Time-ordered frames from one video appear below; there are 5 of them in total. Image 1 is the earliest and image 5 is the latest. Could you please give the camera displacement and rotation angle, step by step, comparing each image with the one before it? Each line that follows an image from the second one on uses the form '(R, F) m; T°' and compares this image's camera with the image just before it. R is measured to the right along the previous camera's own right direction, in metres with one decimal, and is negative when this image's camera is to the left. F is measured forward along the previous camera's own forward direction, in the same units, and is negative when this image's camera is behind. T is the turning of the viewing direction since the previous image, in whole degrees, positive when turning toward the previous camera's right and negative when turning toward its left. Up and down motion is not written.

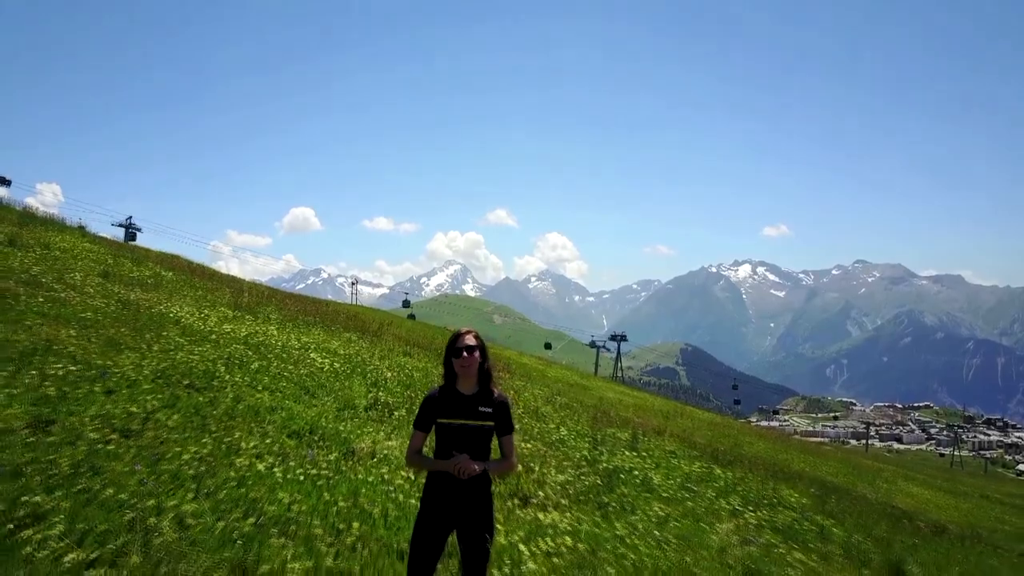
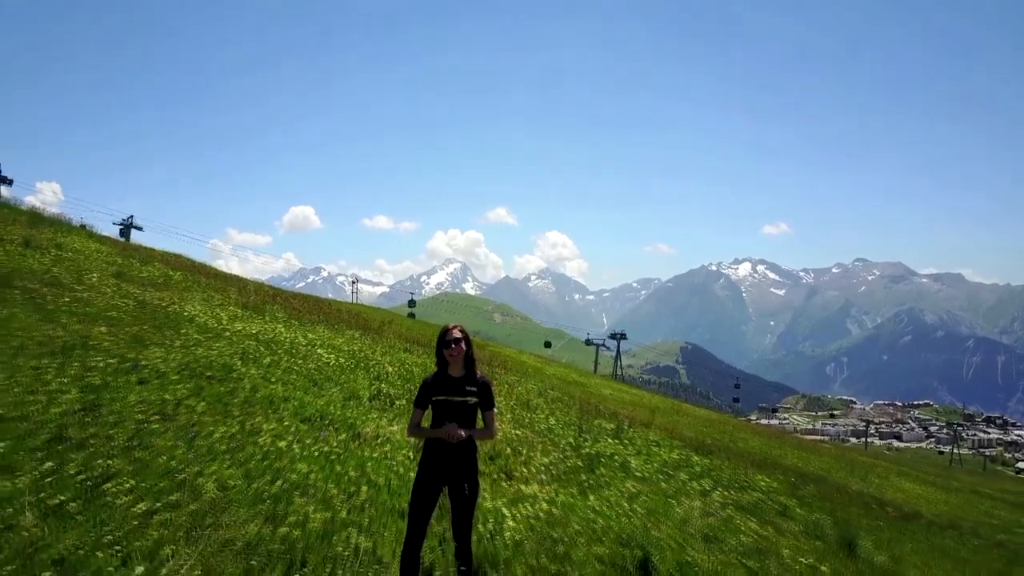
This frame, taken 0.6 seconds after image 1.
(+0.3, -1.6) m; 0°
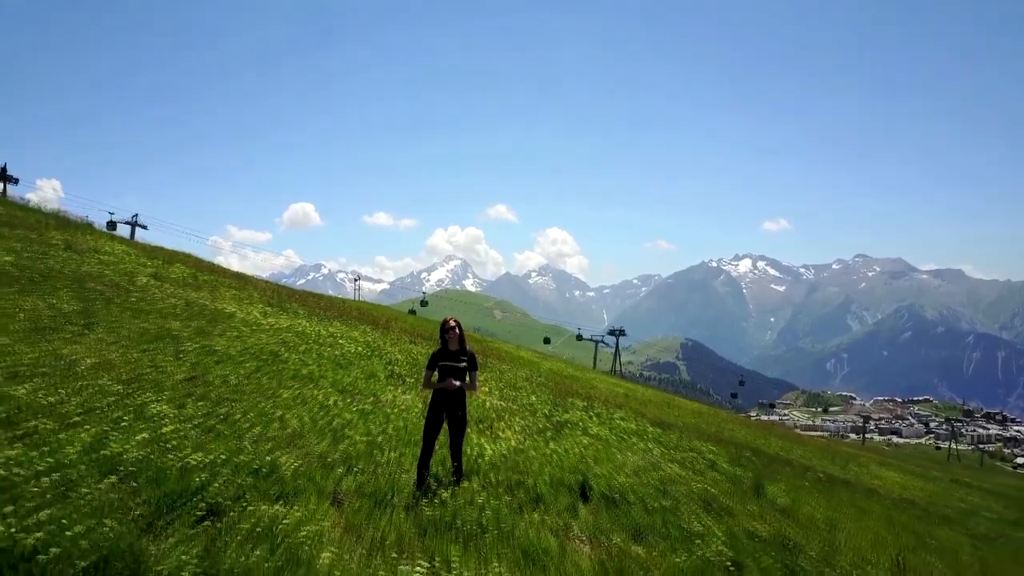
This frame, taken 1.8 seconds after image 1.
(+0.5, -4.6) m; 0°
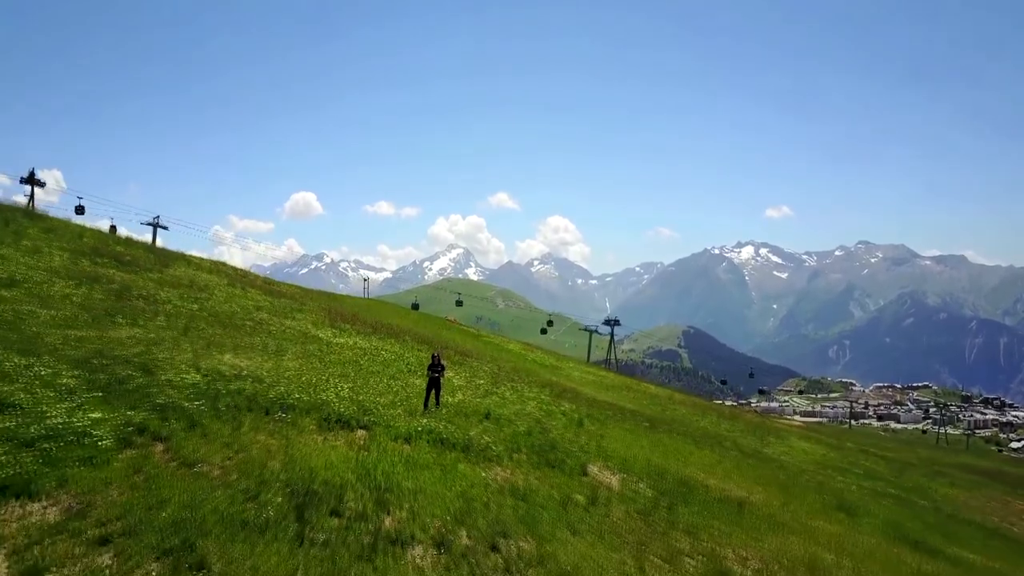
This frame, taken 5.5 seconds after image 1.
(+3.6, -24.2) m; 0°
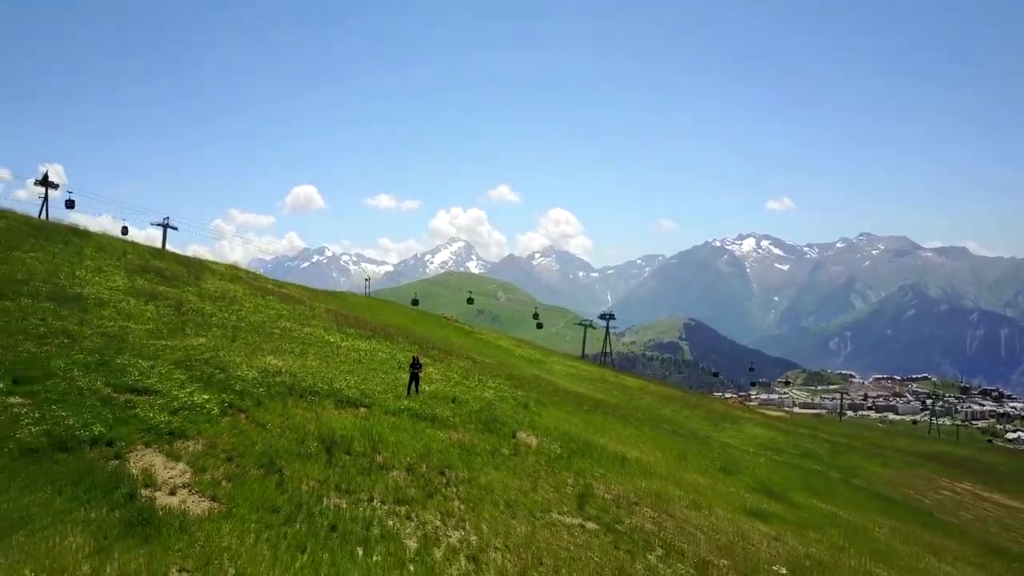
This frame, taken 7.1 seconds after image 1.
(+3.8, -15.6) m; 0°
